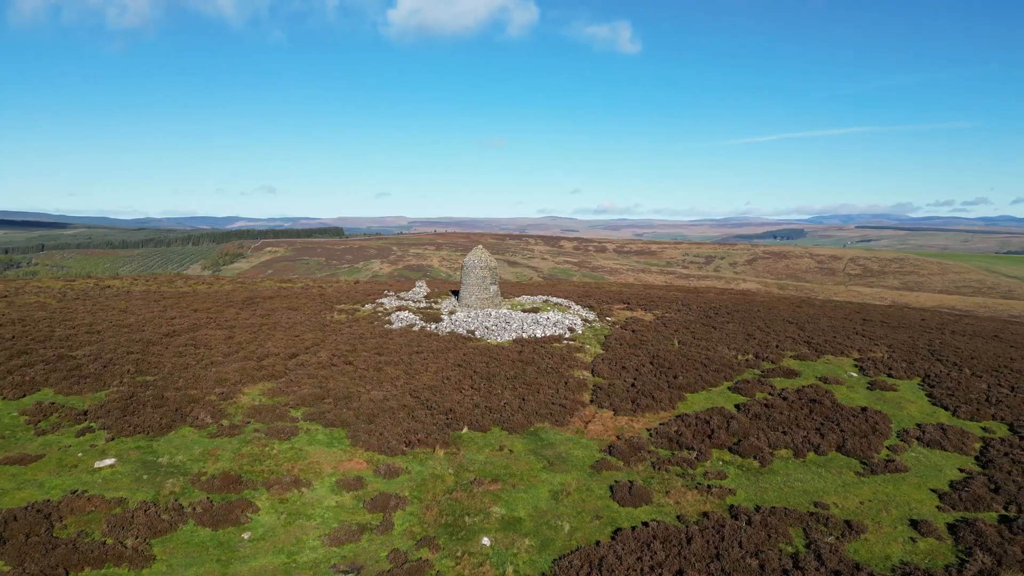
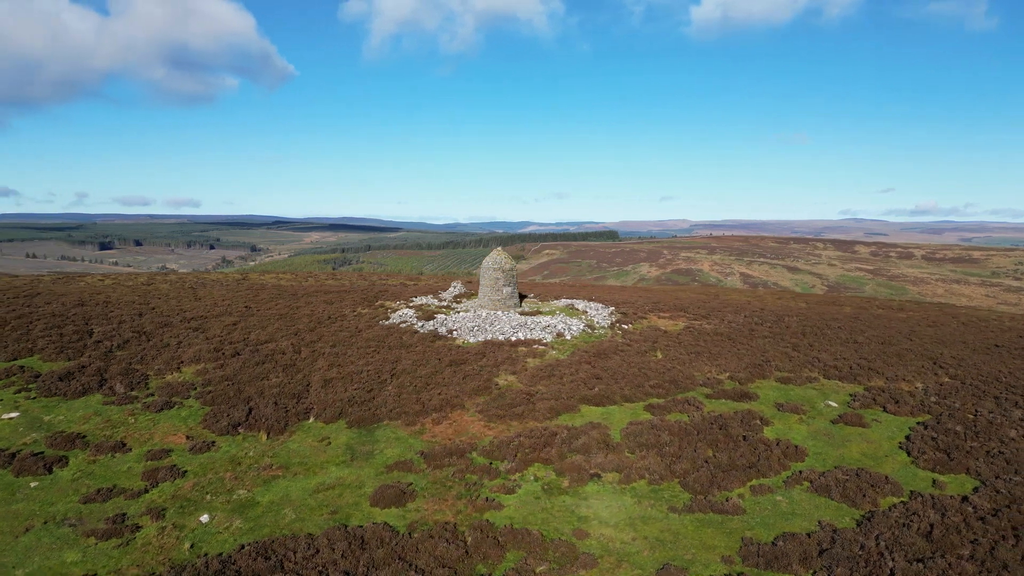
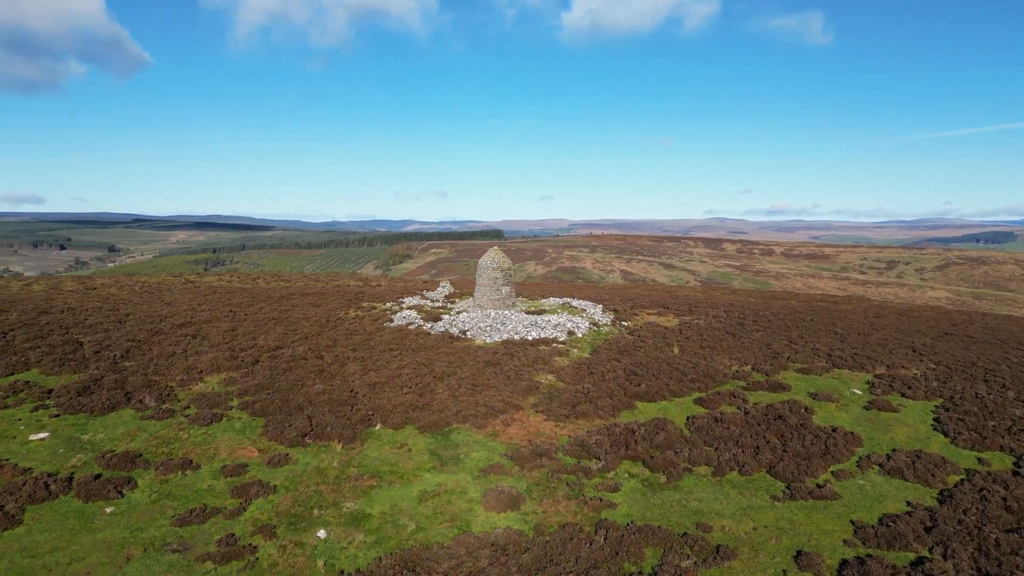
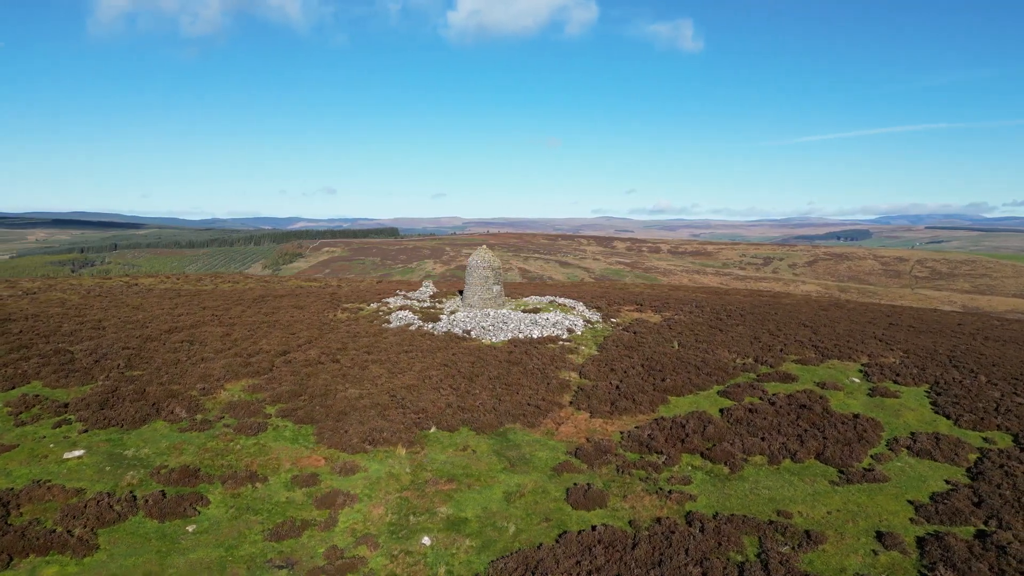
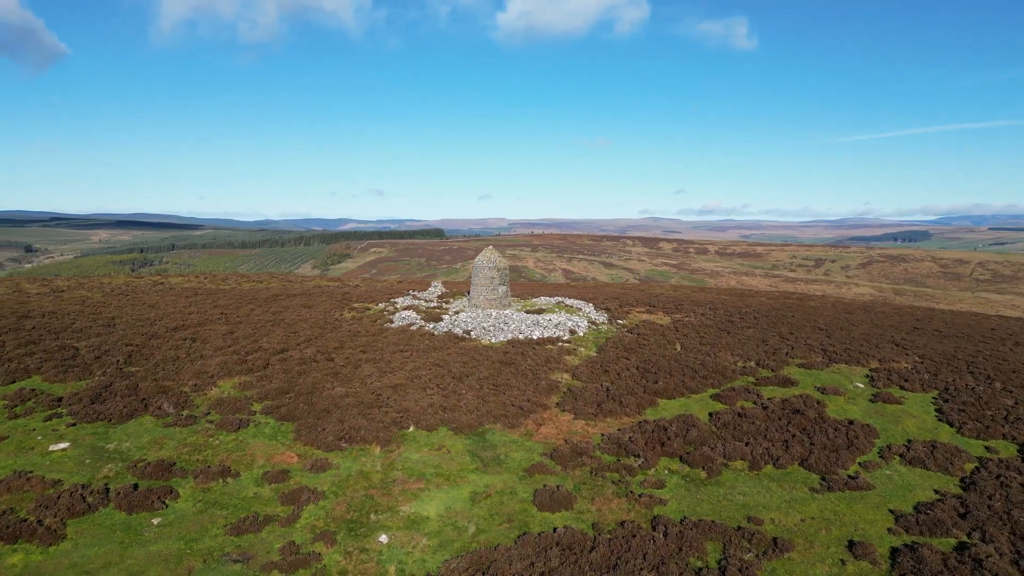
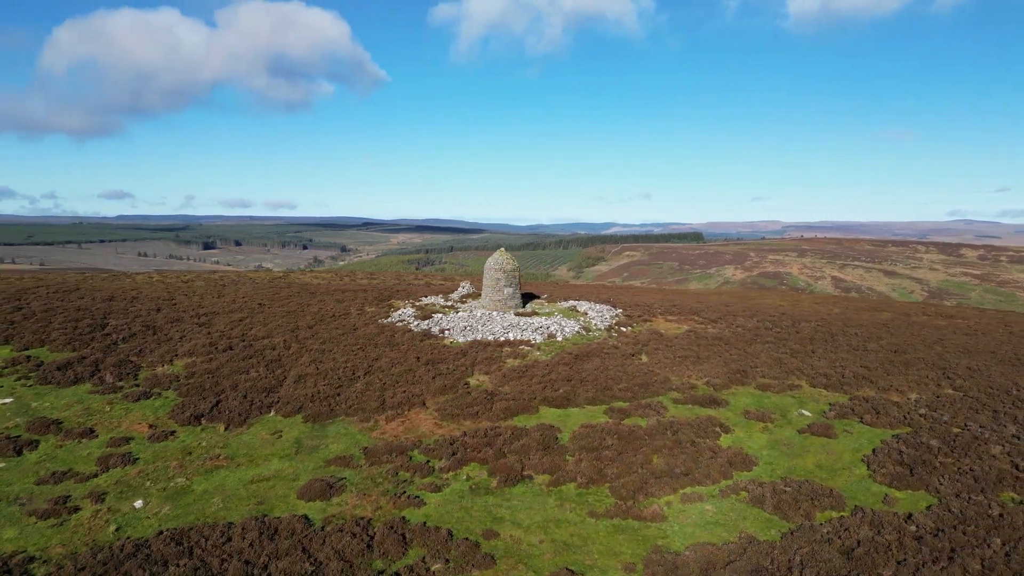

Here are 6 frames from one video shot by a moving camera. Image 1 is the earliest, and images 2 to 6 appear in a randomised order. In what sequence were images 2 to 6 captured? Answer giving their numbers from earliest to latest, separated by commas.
4, 5, 3, 2, 6
